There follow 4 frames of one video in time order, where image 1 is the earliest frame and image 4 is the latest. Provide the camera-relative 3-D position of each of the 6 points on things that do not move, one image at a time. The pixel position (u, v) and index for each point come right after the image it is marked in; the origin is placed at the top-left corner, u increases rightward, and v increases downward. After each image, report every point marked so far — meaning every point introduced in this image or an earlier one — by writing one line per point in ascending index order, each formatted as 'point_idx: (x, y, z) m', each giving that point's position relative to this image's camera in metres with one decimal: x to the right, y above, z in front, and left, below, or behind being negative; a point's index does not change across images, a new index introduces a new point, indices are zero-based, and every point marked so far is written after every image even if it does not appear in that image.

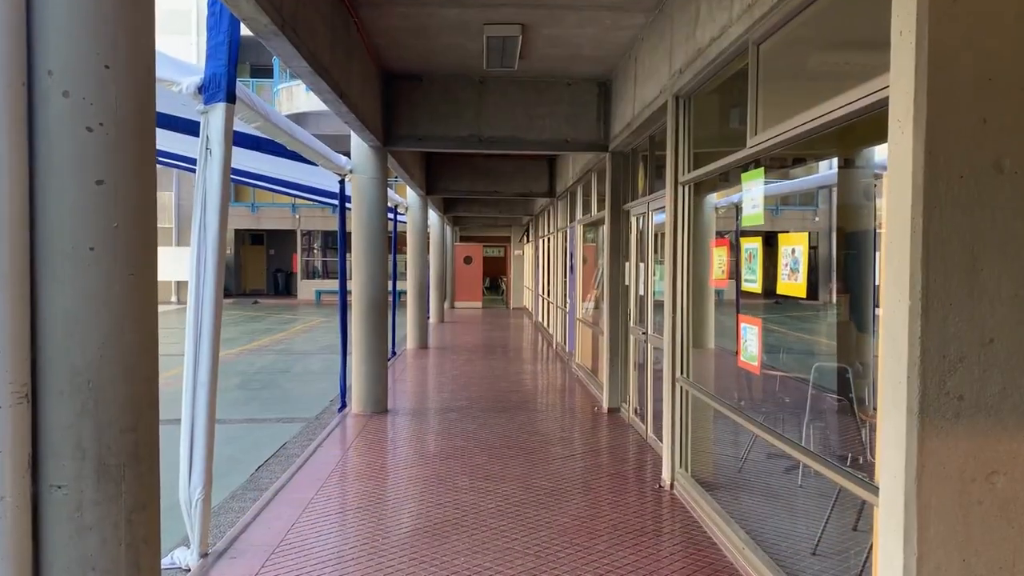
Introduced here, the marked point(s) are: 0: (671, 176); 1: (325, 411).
0: (+0.8, +0.5, +4.5) m
1: (-1.4, -0.9, +6.9) m
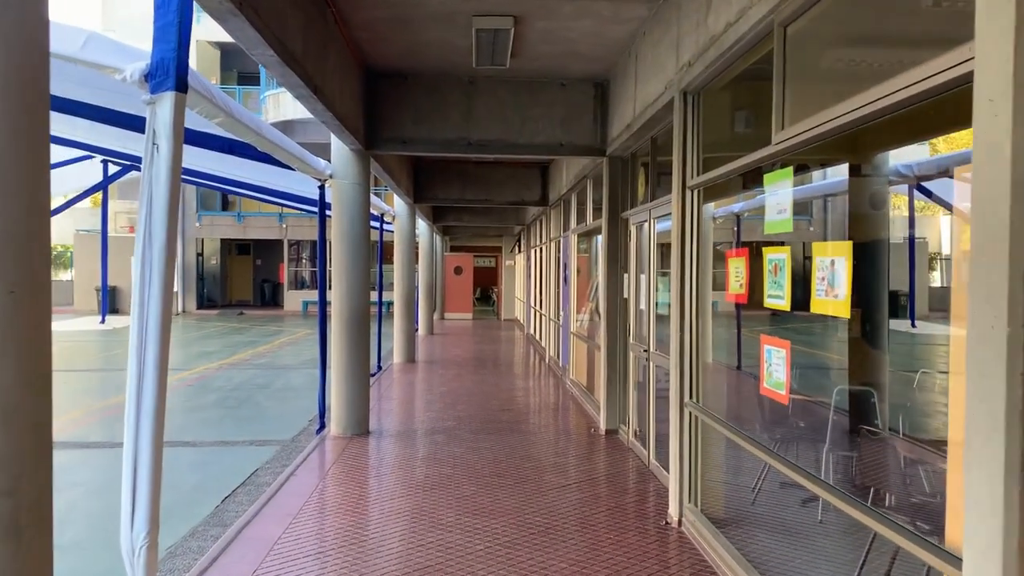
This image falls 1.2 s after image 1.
0: (+0.7, +0.5, +4.1) m
1: (-1.5, -1.0, +6.5) m
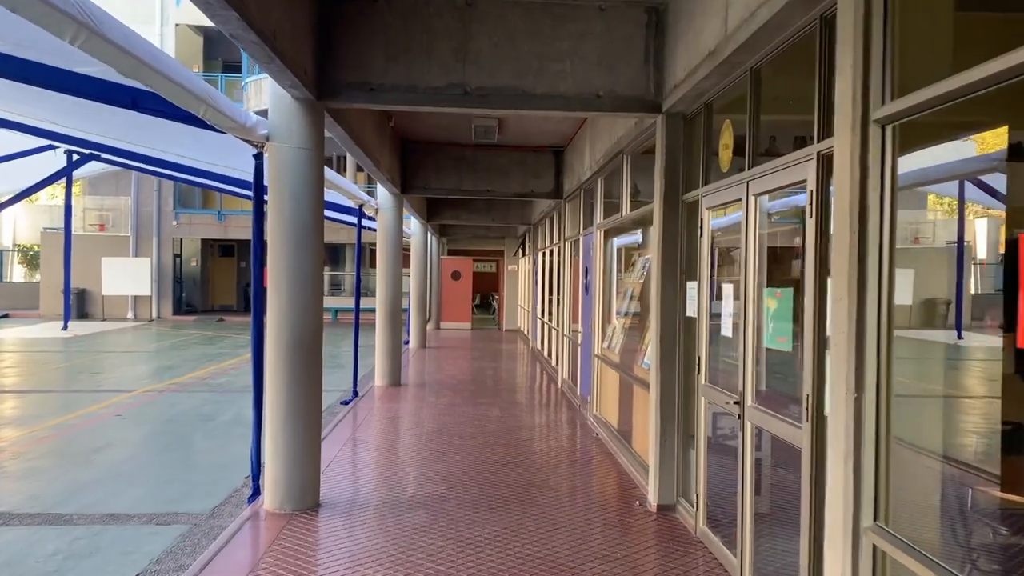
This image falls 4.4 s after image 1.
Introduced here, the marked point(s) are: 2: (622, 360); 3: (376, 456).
0: (+0.8, +0.4, +2.2) m
1: (-1.4, -1.1, +4.6) m
2: (+0.7, -0.5, +6.0) m
3: (-0.9, -1.1, +5.8) m
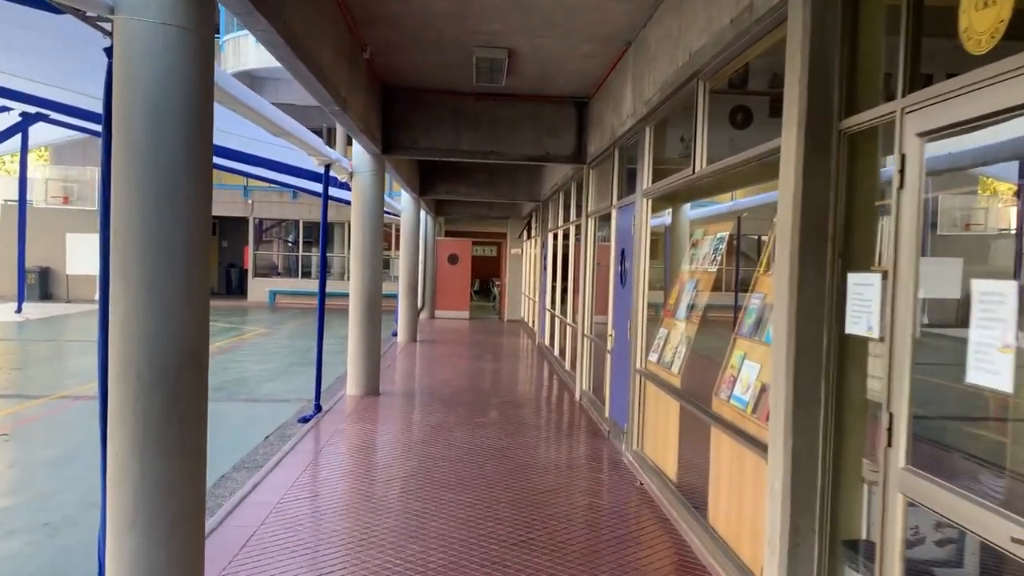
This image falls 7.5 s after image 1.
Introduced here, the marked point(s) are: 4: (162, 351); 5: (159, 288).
0: (+0.9, +0.4, +0.4) m
1: (-1.4, -1.0, +2.8) m
2: (+0.8, -0.4, +4.2) m
3: (-0.8, -1.0, +4.0) m
4: (-0.9, -0.2, +2.4) m
5: (-0.9, 0.0, +2.4) m
